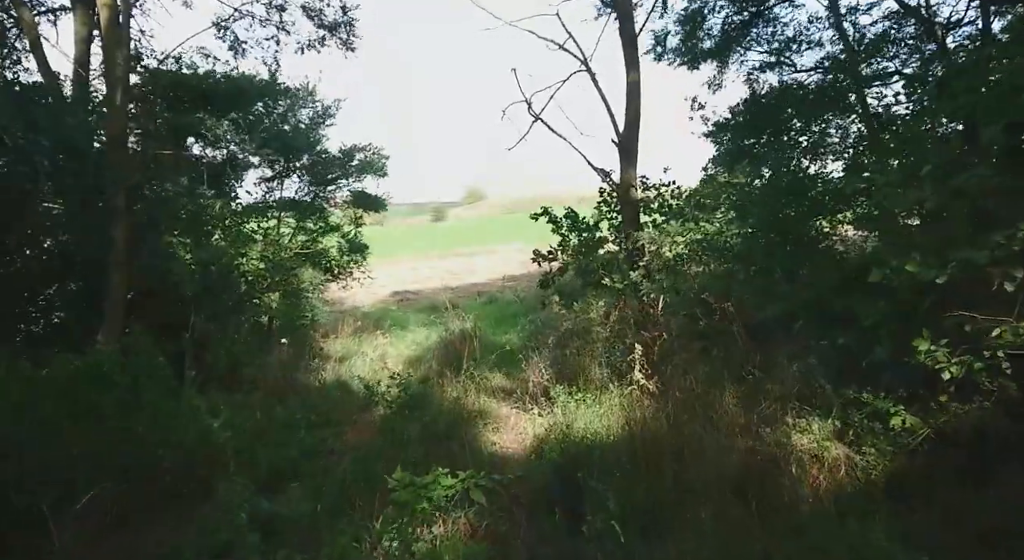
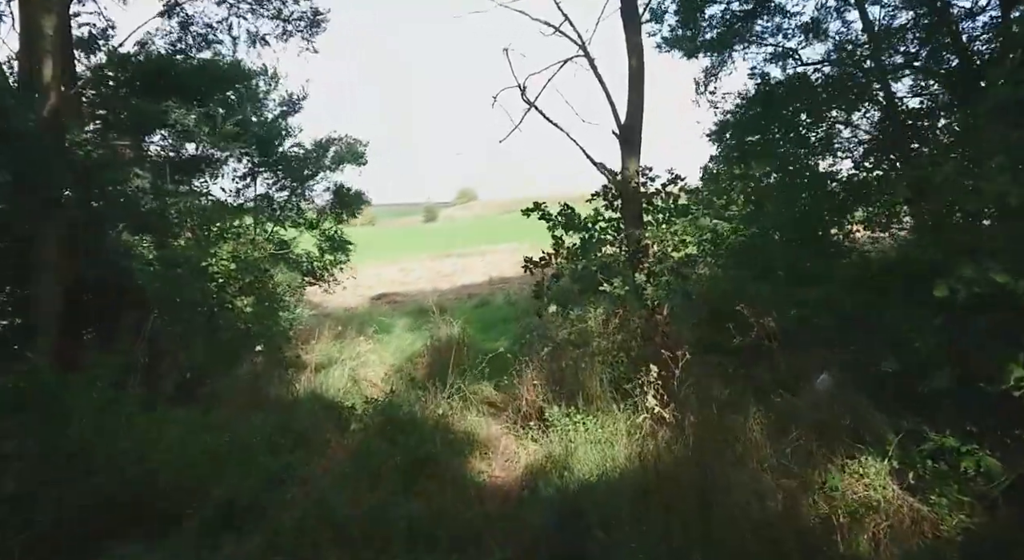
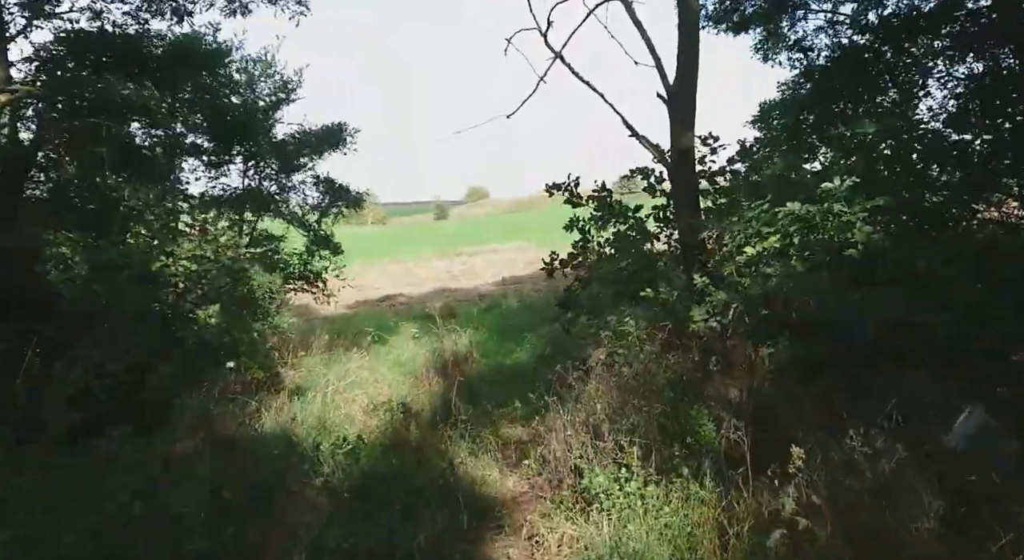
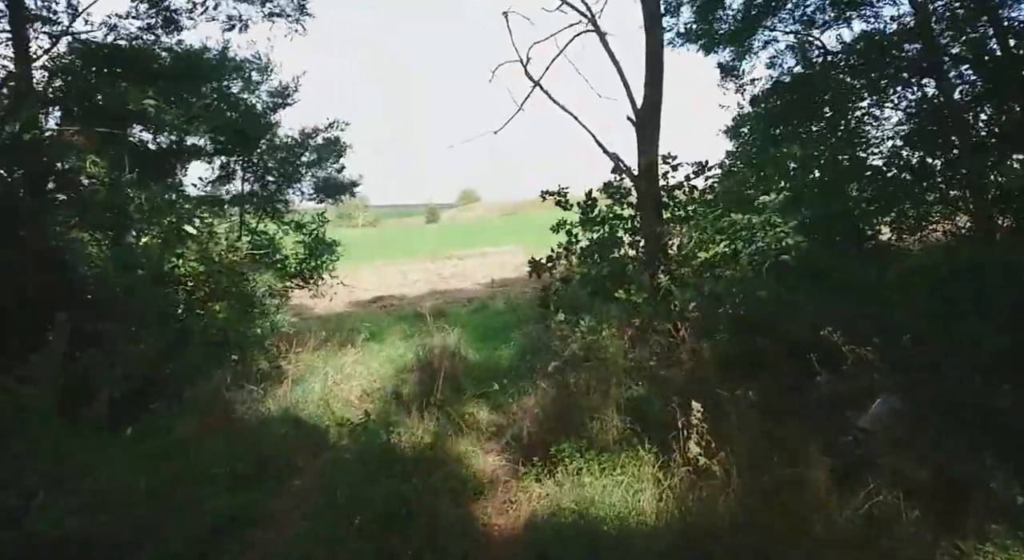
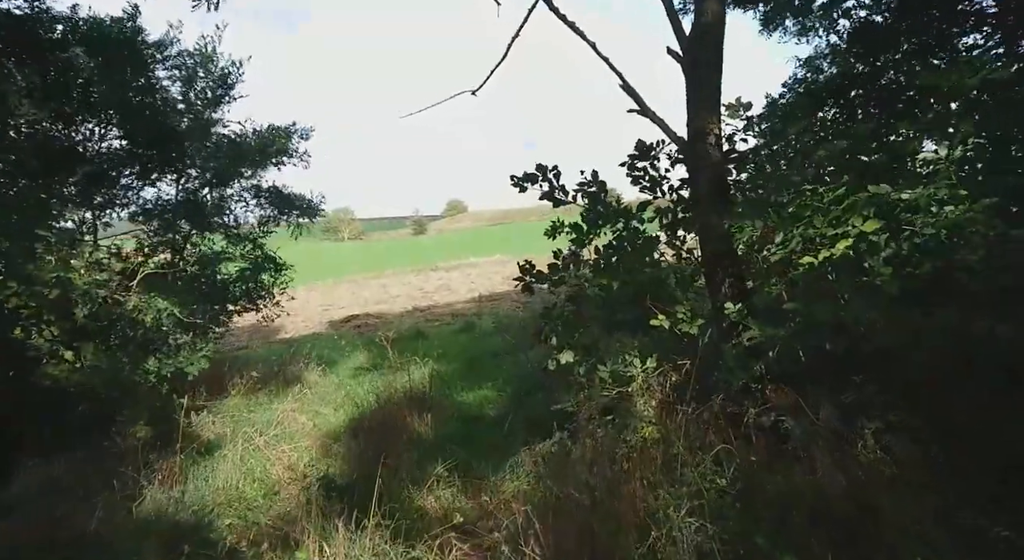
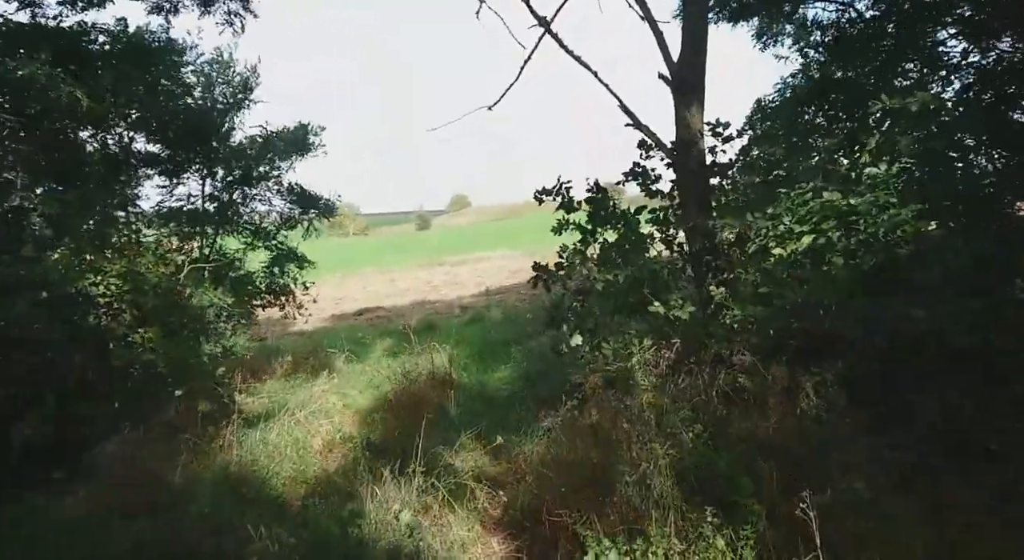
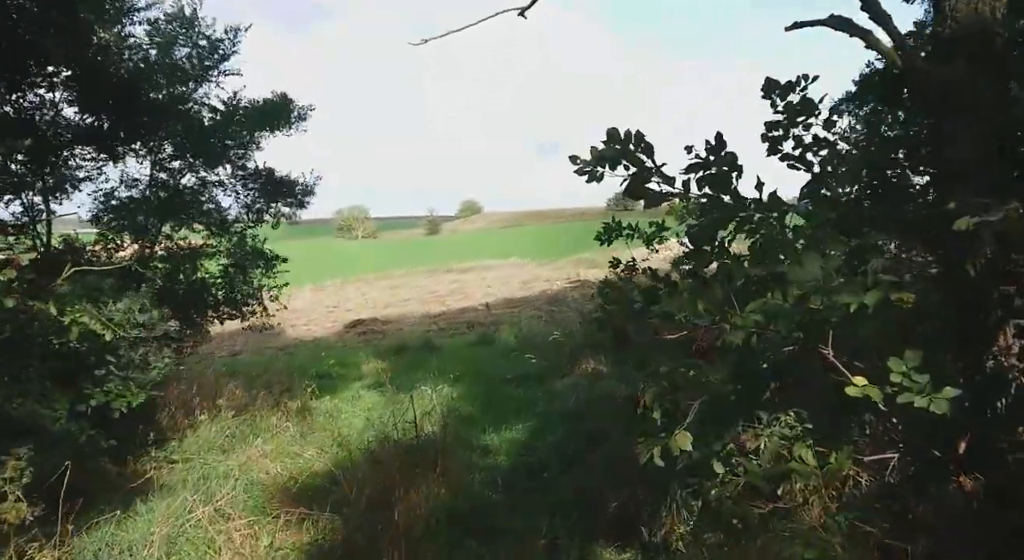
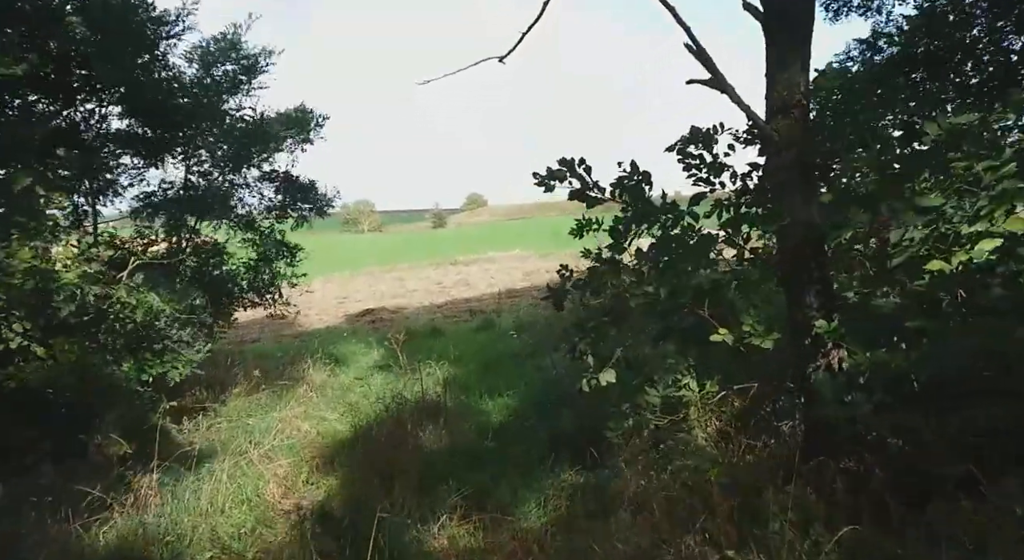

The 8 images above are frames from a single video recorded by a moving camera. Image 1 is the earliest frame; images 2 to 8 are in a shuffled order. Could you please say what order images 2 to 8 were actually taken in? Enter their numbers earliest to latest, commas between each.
2, 4, 3, 6, 5, 8, 7
